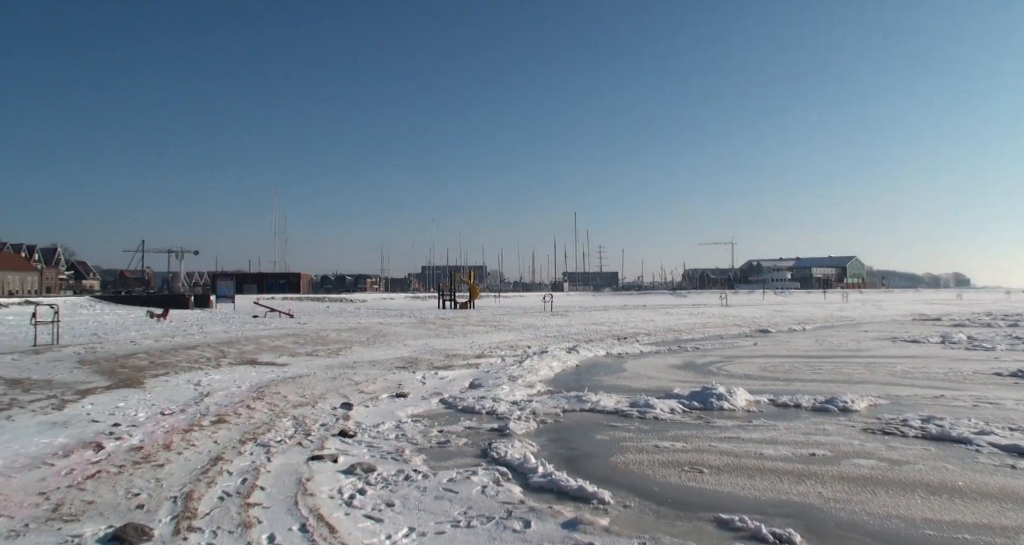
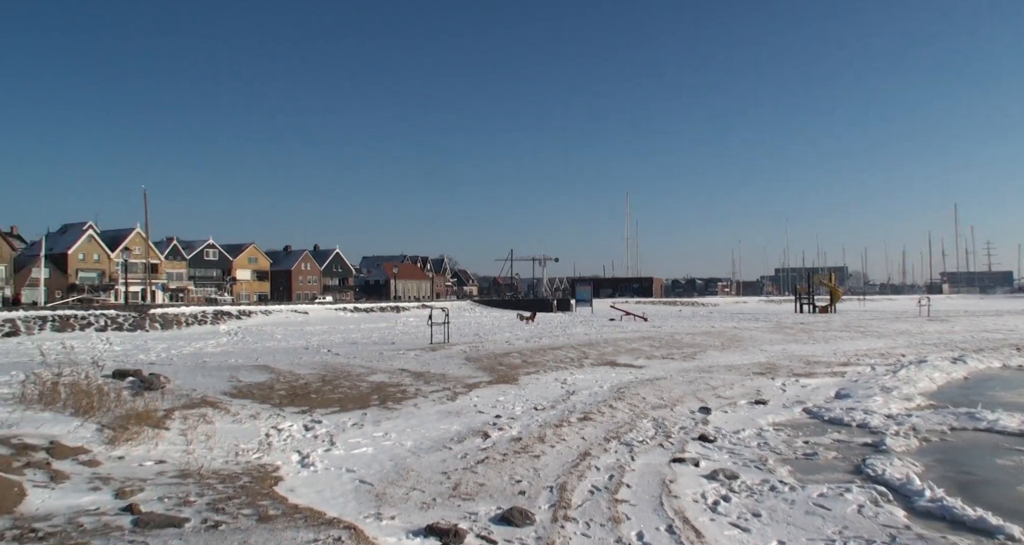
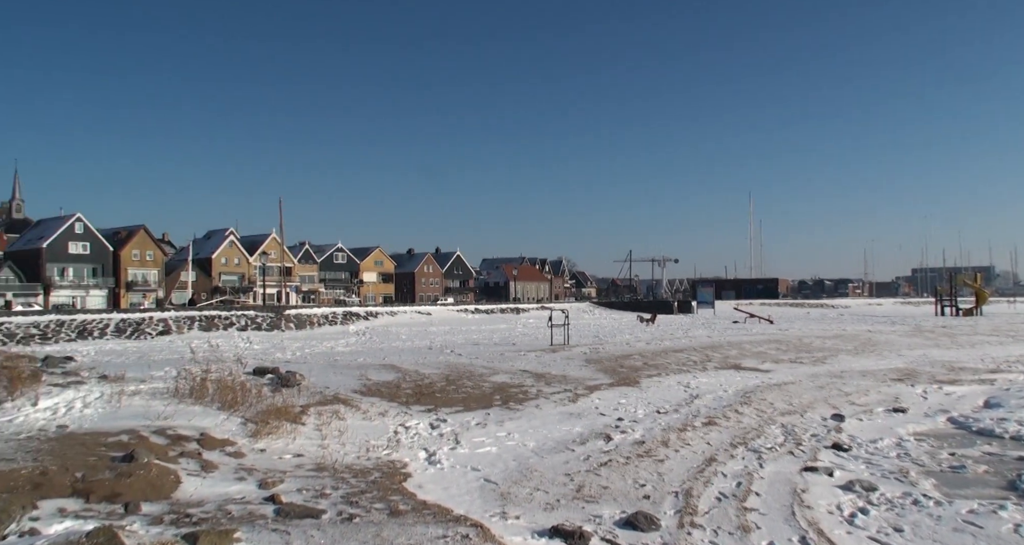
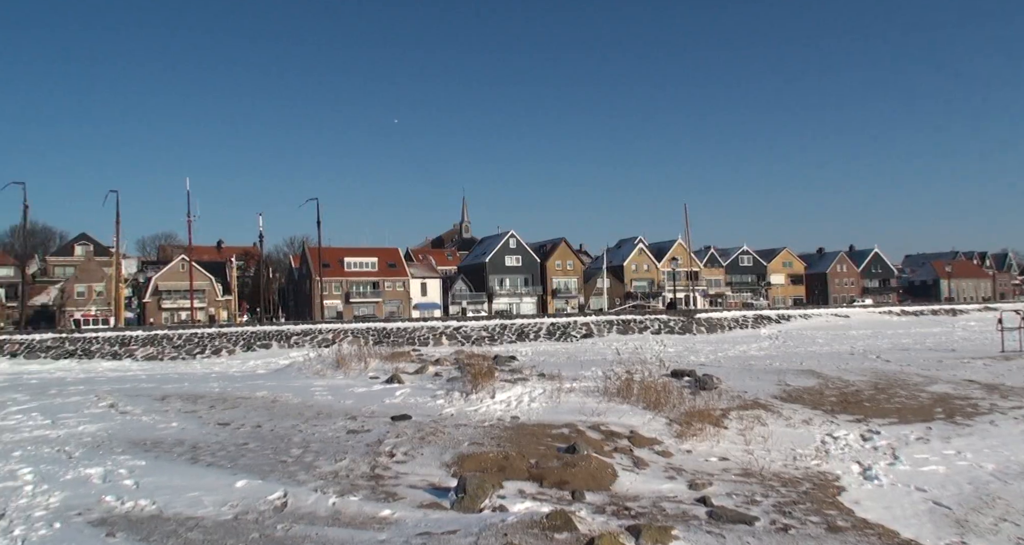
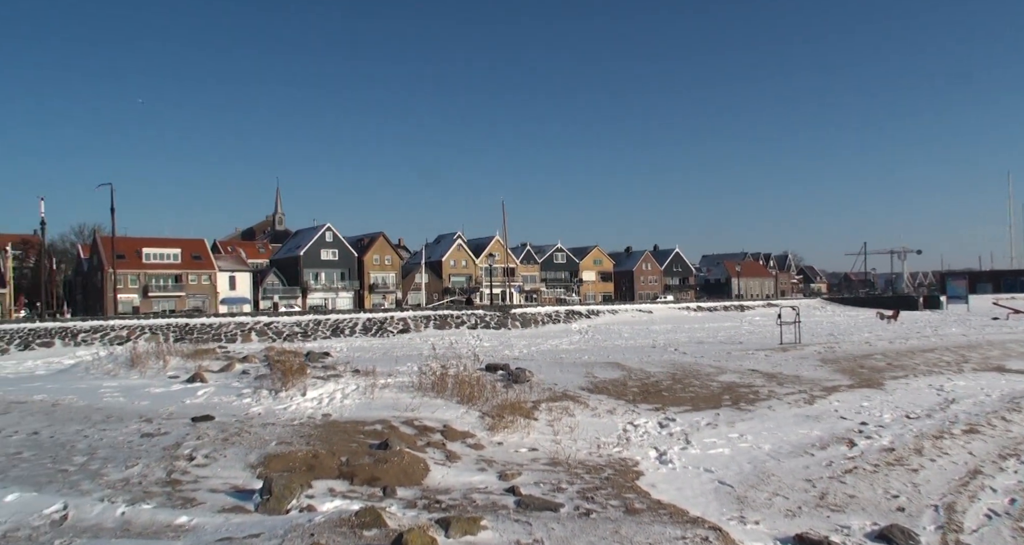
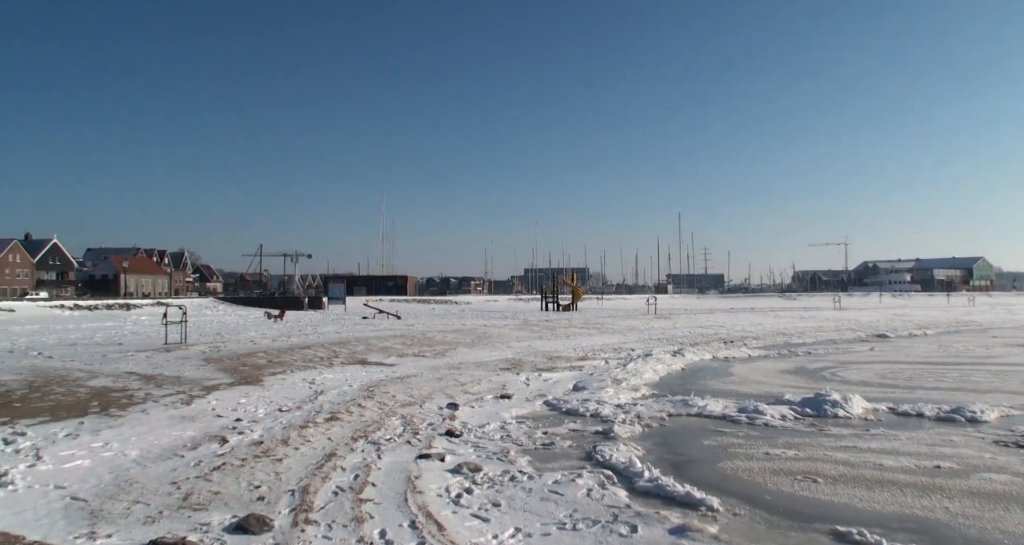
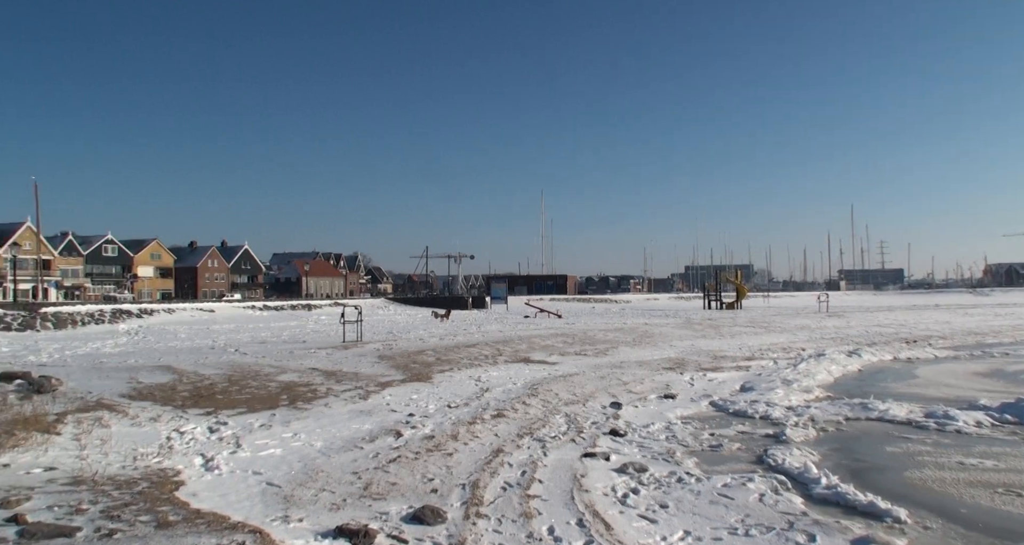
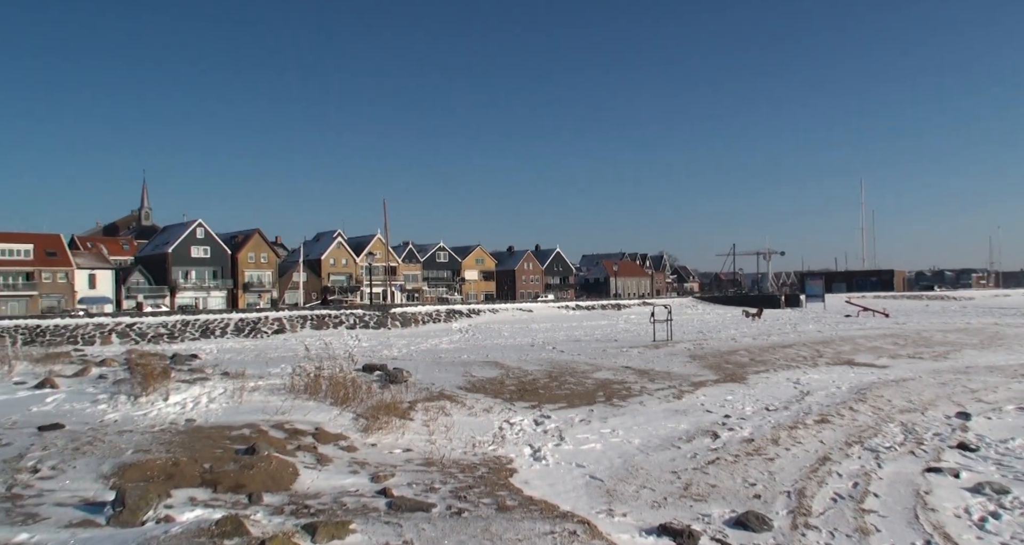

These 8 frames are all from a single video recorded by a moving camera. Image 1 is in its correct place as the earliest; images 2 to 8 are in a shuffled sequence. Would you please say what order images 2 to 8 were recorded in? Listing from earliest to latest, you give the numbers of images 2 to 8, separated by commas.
6, 7, 2, 3, 8, 5, 4
